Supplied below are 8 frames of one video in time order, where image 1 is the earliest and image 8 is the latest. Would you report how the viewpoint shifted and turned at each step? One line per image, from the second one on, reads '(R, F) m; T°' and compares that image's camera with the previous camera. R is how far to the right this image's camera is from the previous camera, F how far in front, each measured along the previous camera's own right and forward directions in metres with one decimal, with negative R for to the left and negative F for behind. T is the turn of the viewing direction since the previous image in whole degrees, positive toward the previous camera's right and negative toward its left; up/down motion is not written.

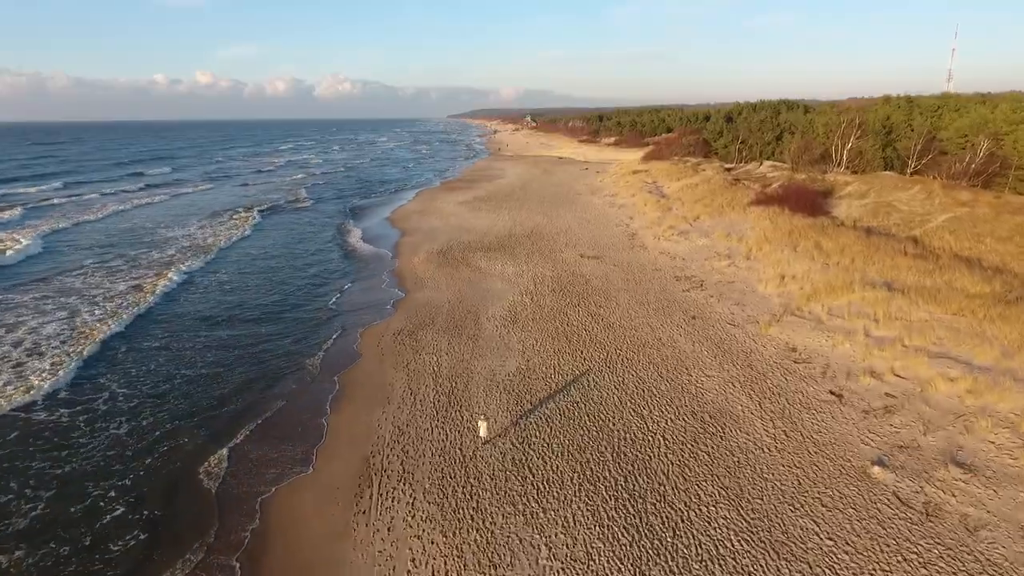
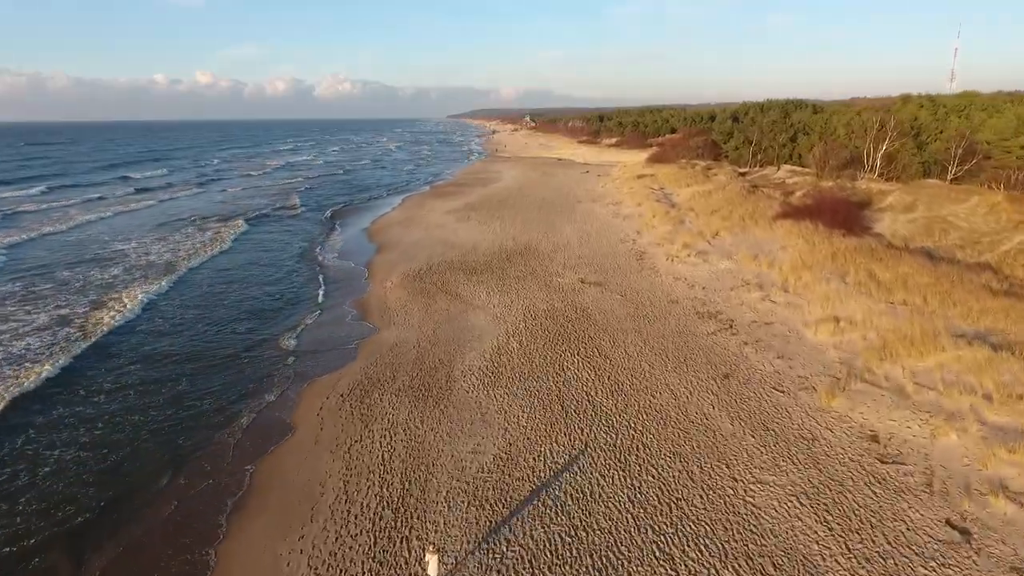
(+0.4, +2.8) m; 0°
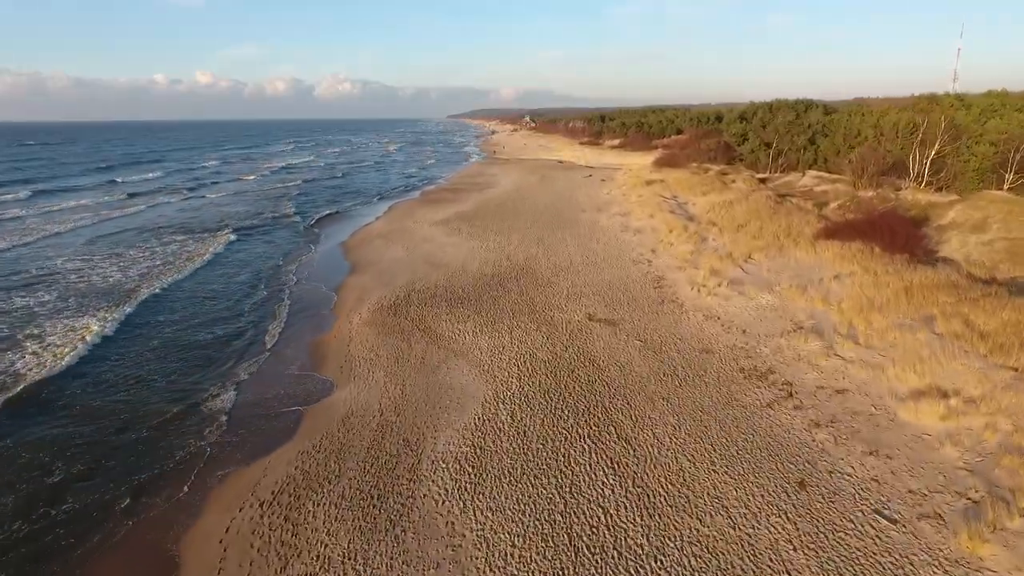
(+0.2, +2.8) m; 0°
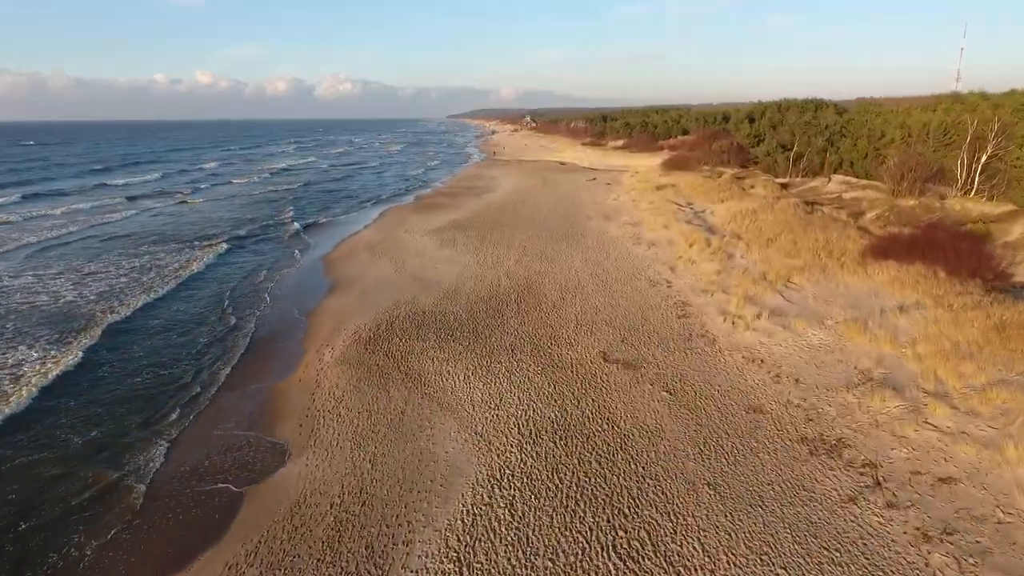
(0.0, +2.1) m; 0°
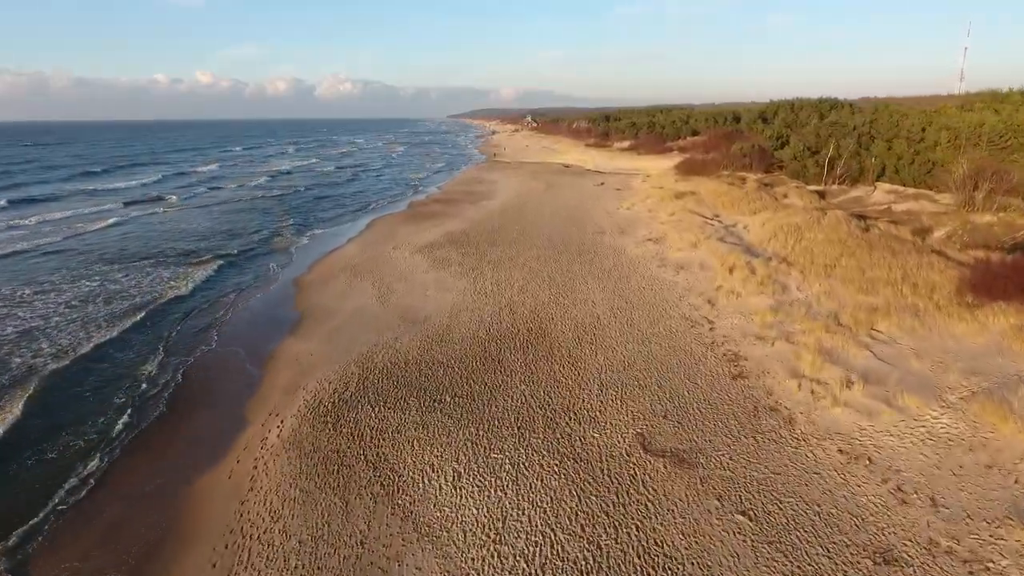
(-0.1, +2.8) m; 0°
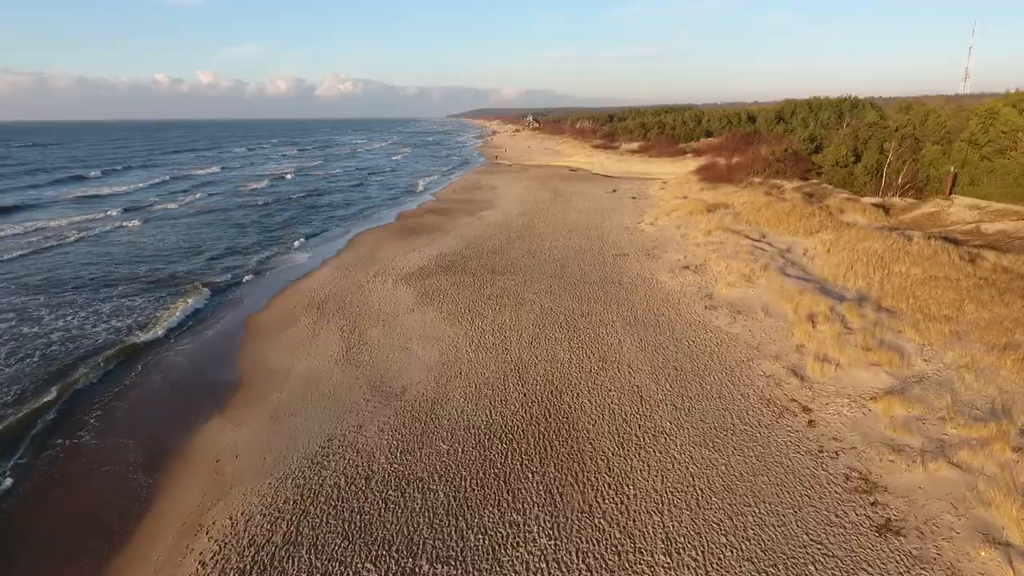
(-0.2, +3.5) m; 0°
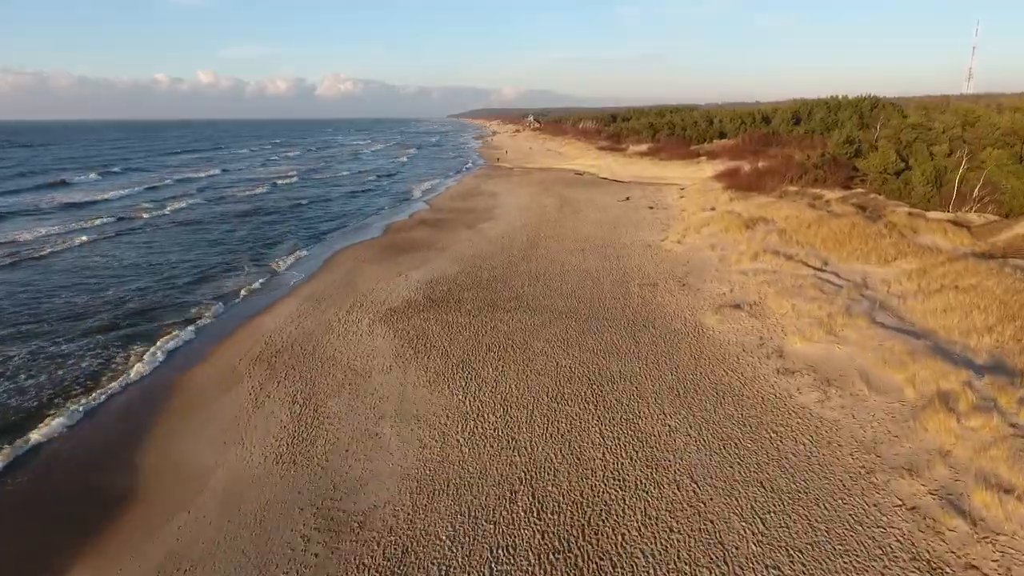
(-0.1, +3.2) m; 0°
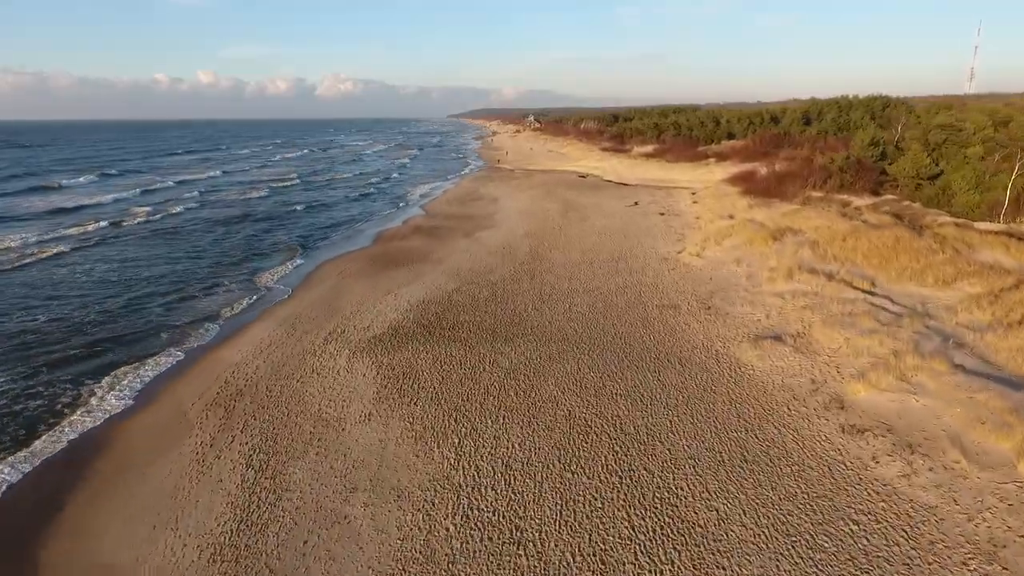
(-0.1, +1.8) m; 0°
